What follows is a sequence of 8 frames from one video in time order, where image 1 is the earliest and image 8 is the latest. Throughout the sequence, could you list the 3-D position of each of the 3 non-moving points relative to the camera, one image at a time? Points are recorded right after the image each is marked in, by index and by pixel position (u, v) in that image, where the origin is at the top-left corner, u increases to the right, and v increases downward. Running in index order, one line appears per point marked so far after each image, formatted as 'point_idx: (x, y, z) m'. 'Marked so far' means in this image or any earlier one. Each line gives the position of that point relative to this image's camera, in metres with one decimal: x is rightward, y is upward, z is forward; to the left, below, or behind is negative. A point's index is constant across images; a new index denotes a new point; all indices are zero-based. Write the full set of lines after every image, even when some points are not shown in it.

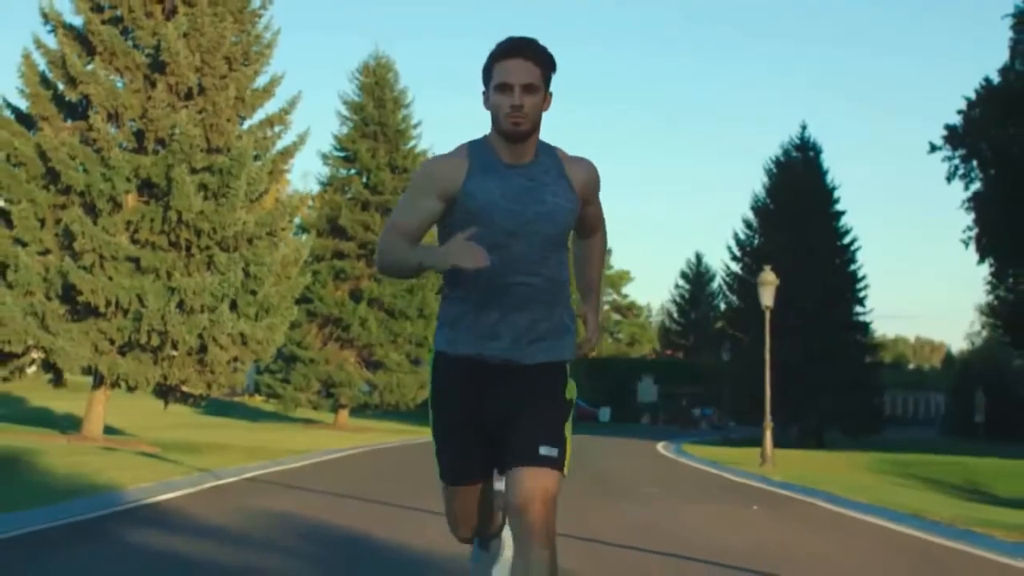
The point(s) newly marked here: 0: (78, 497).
0: (-4.8, -2.3, +15.3) m
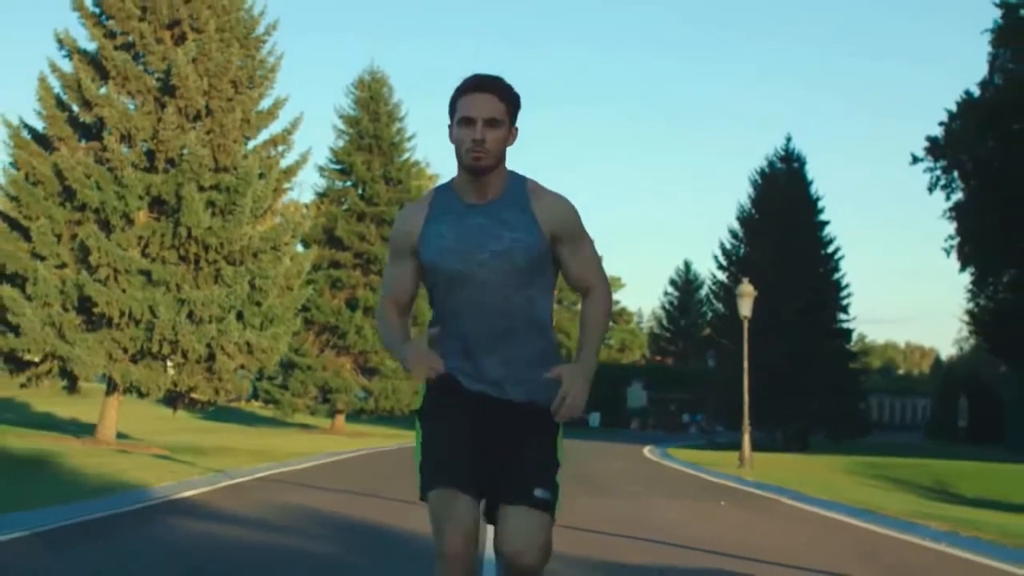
0: (-4.9, -2.5, +16.9) m
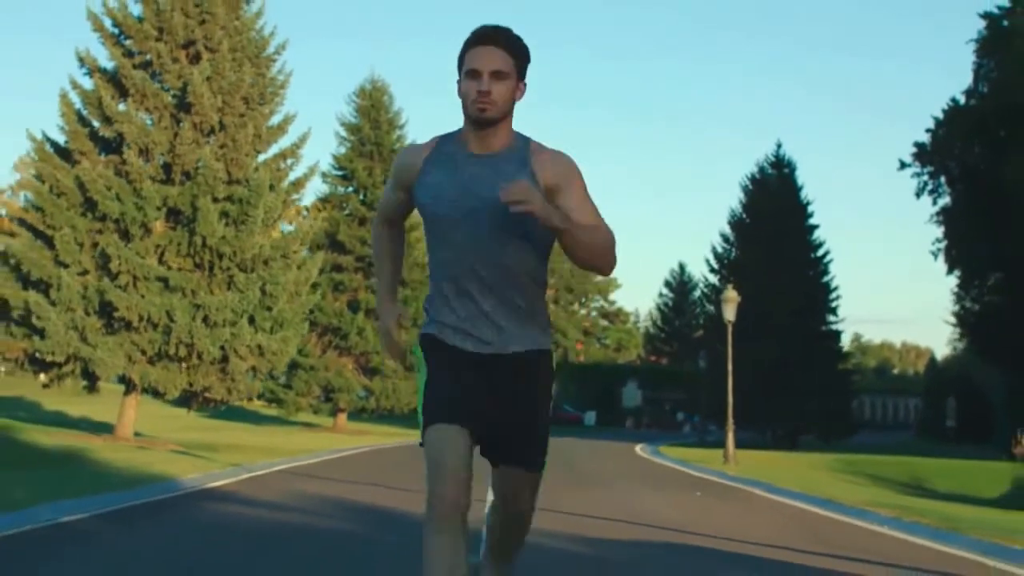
0: (-5.0, -2.7, +18.6) m
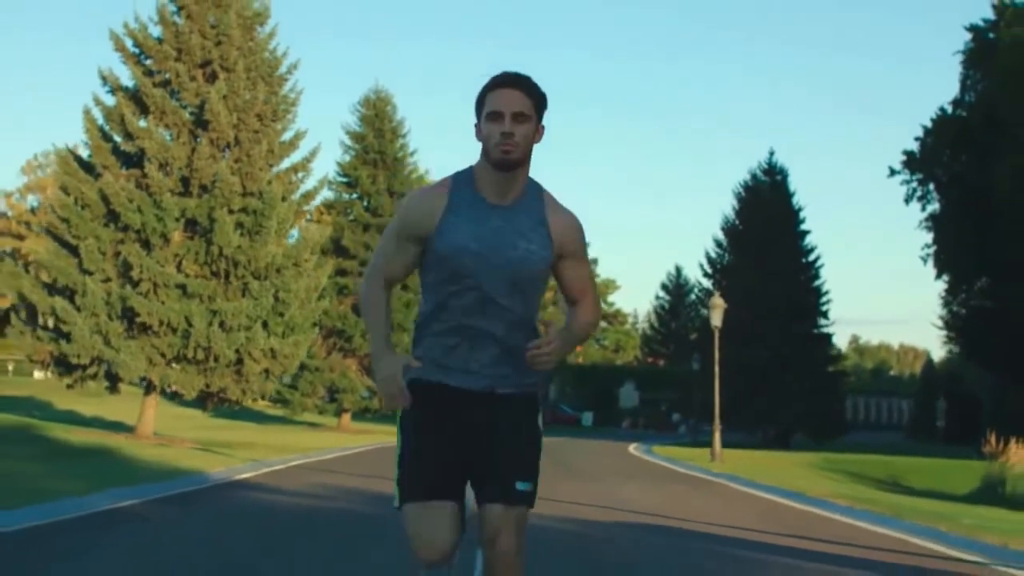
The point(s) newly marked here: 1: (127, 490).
0: (-5.0, -2.8, +20.5) m
1: (-5.0, -2.6, +18.0) m
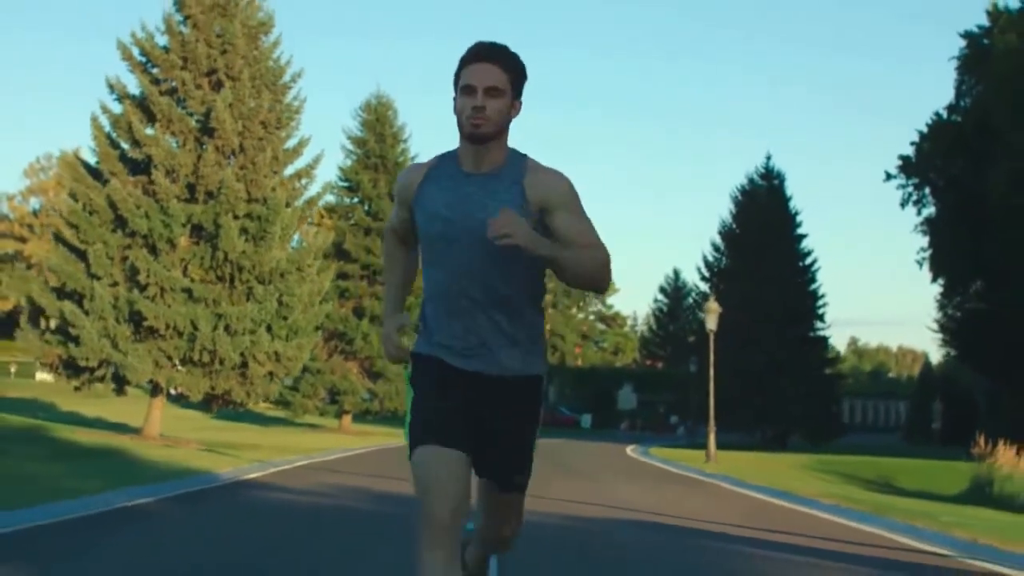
0: (-5.1, -2.9, +21.2) m
1: (-5.0, -2.7, +18.7) m
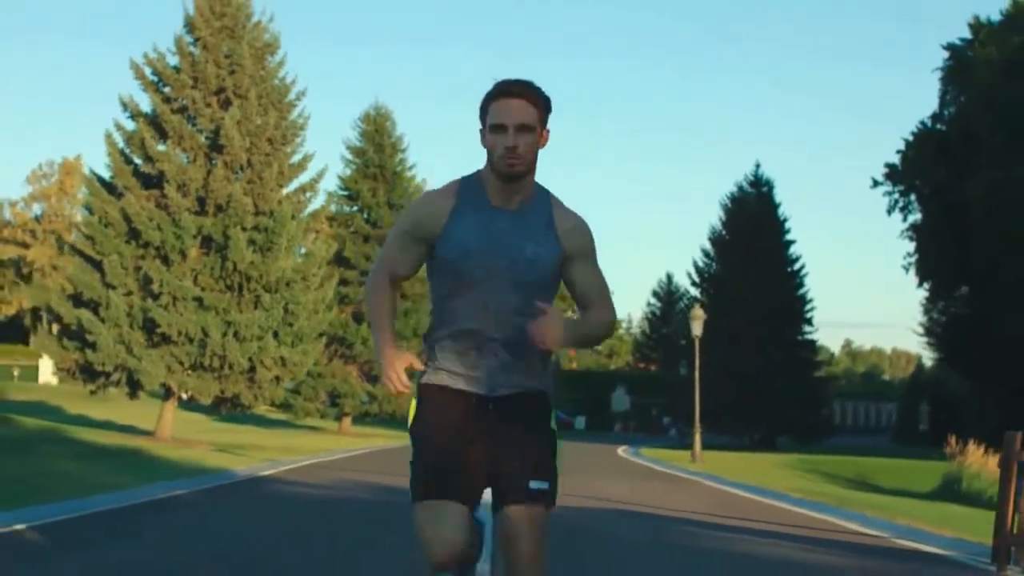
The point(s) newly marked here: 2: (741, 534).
0: (-5.2, -3.1, +22.9) m
1: (-5.1, -2.9, +20.4) m
2: (+2.6, -2.7, +15.2) m
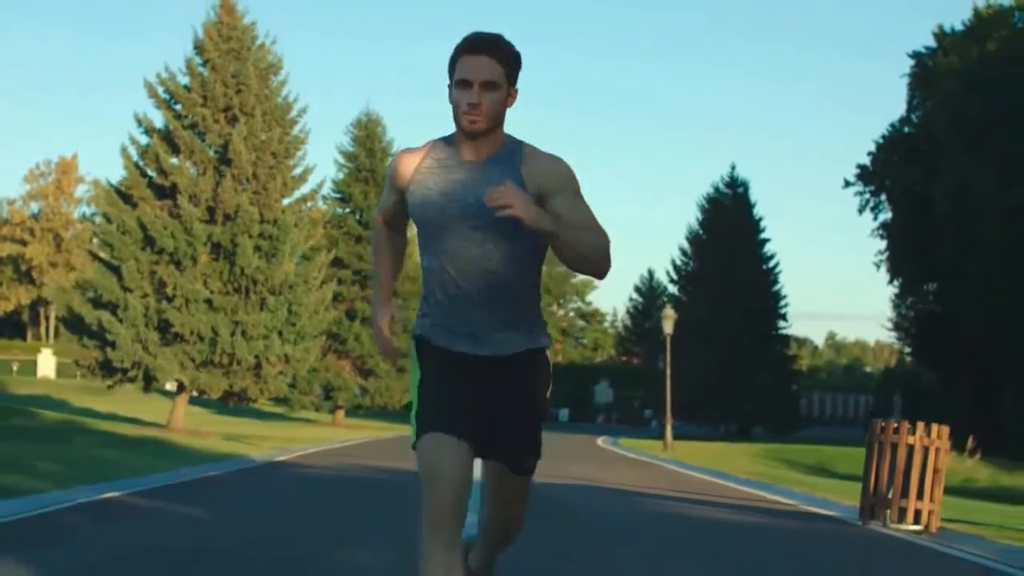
0: (-5.4, -3.3, +26.0) m
1: (-5.4, -3.1, +23.5) m
2: (+2.4, -2.9, +18.3) m
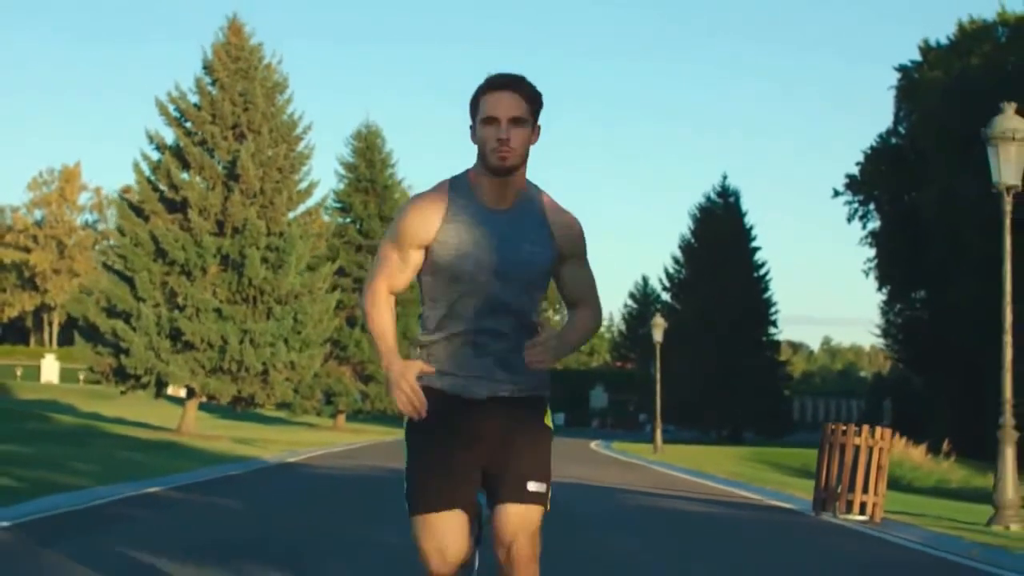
0: (-5.5, -3.5, +27.7) m
1: (-5.4, -3.3, +25.2) m
2: (+2.3, -3.1, +20.0) m
